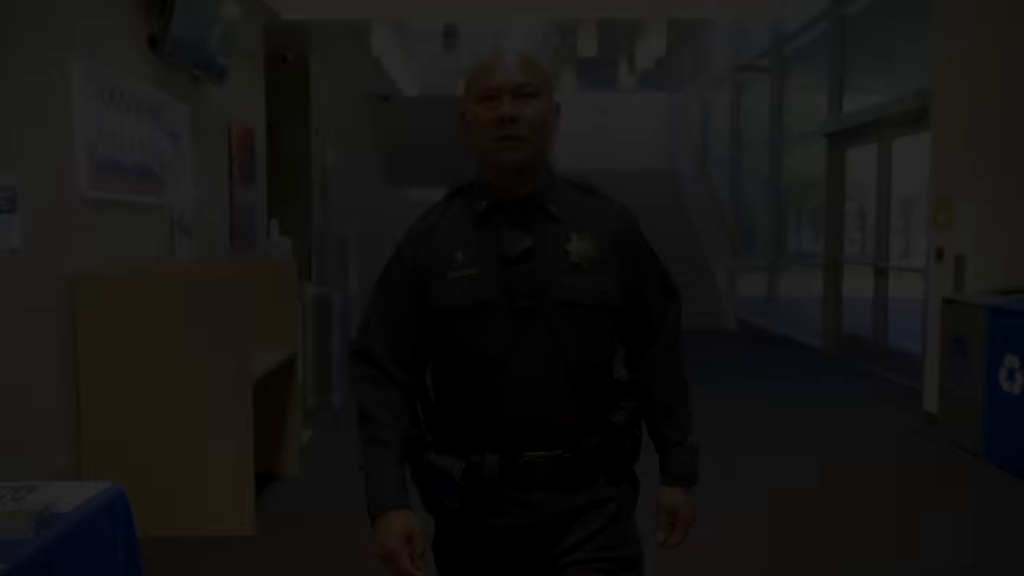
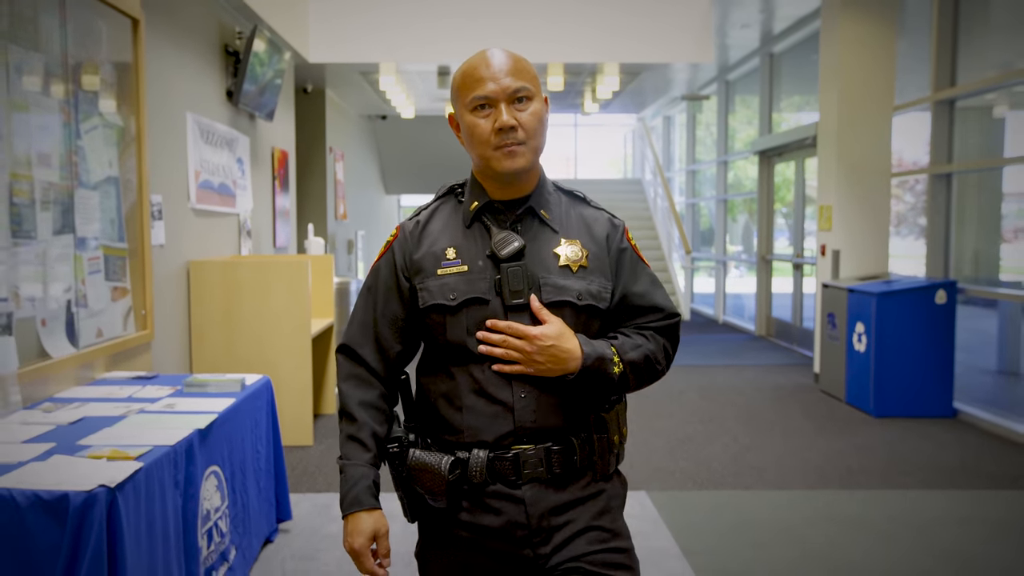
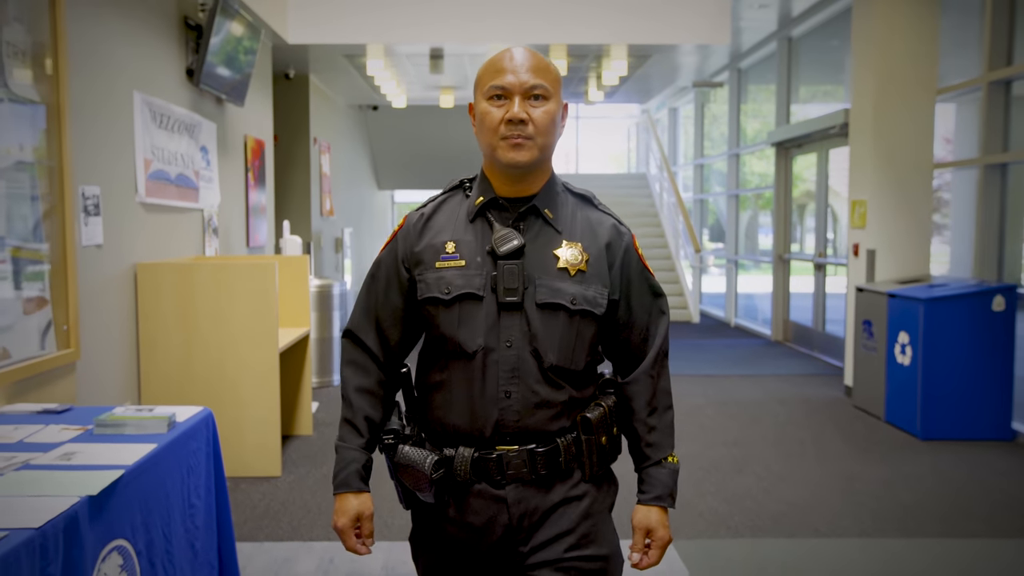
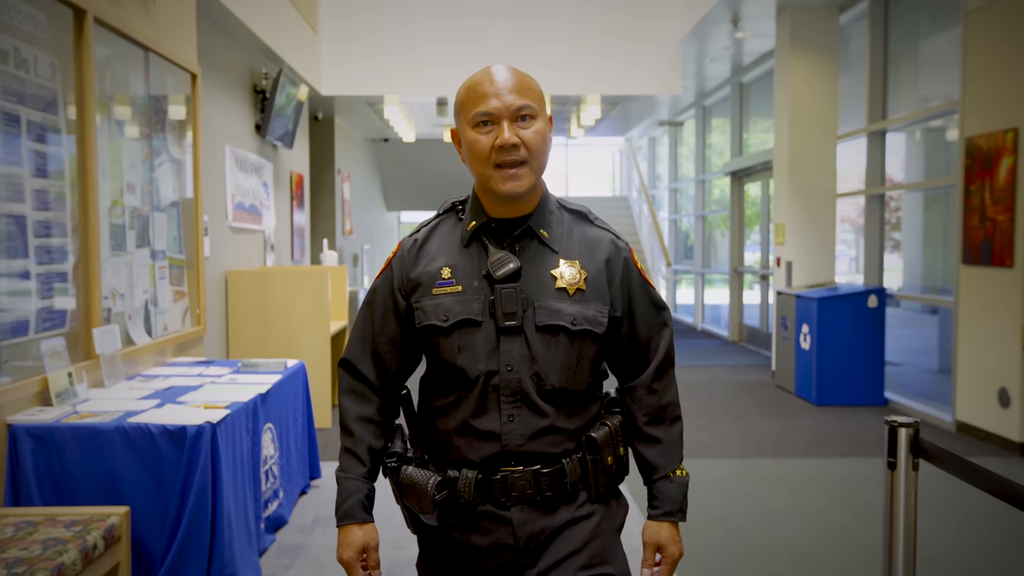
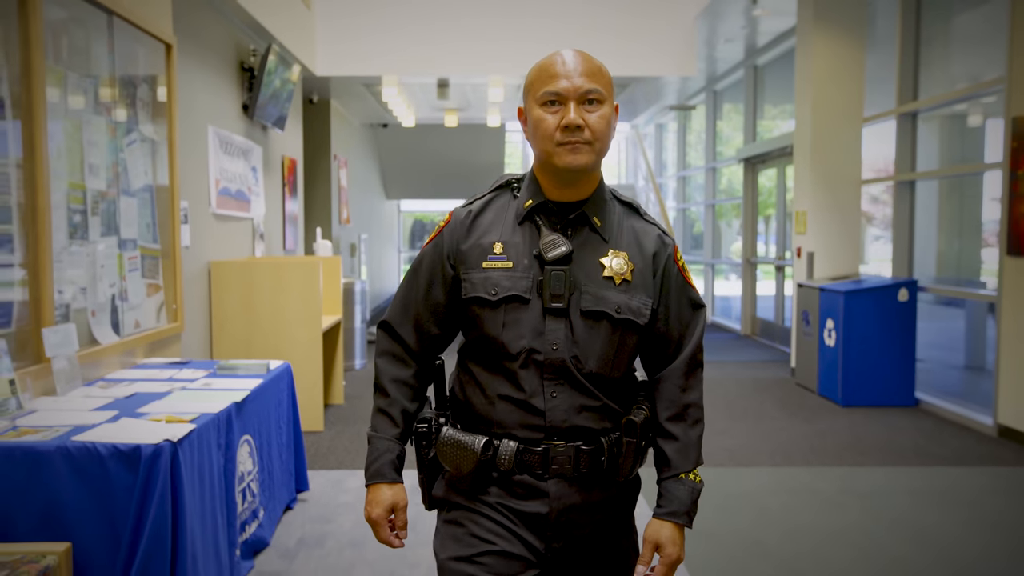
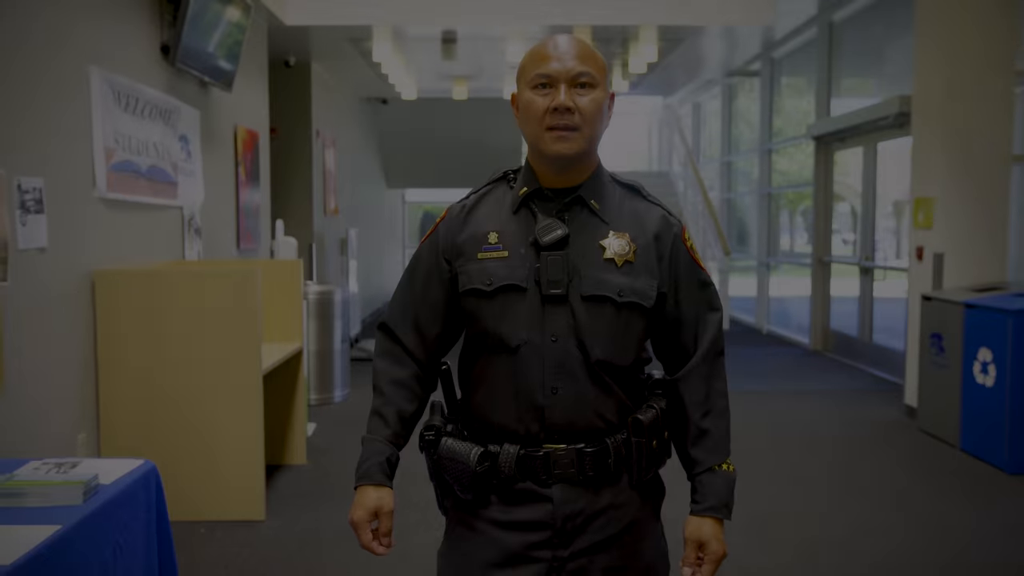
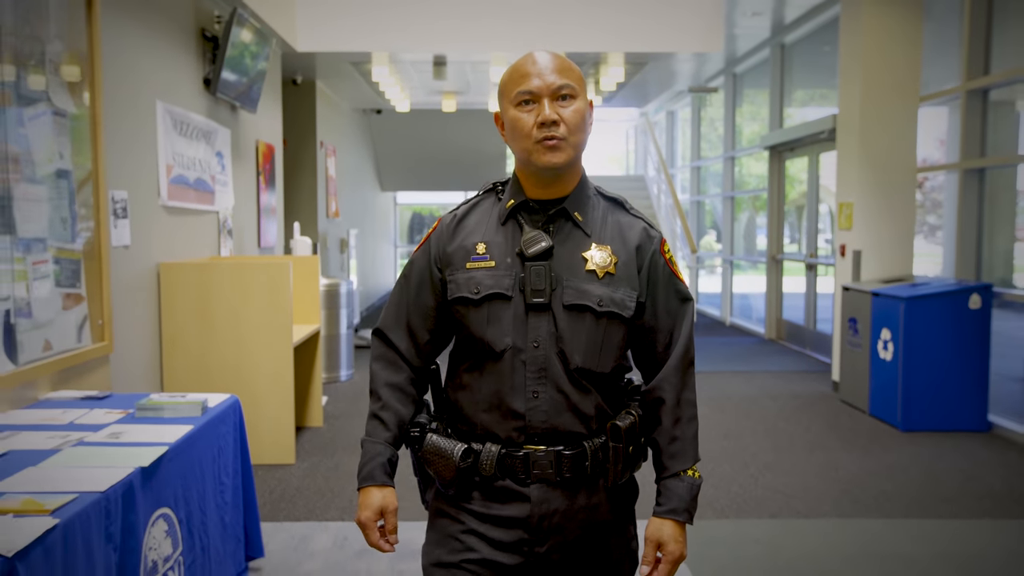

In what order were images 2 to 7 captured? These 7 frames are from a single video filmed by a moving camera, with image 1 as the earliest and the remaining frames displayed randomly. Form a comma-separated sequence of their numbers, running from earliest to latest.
6, 3, 7, 2, 5, 4
